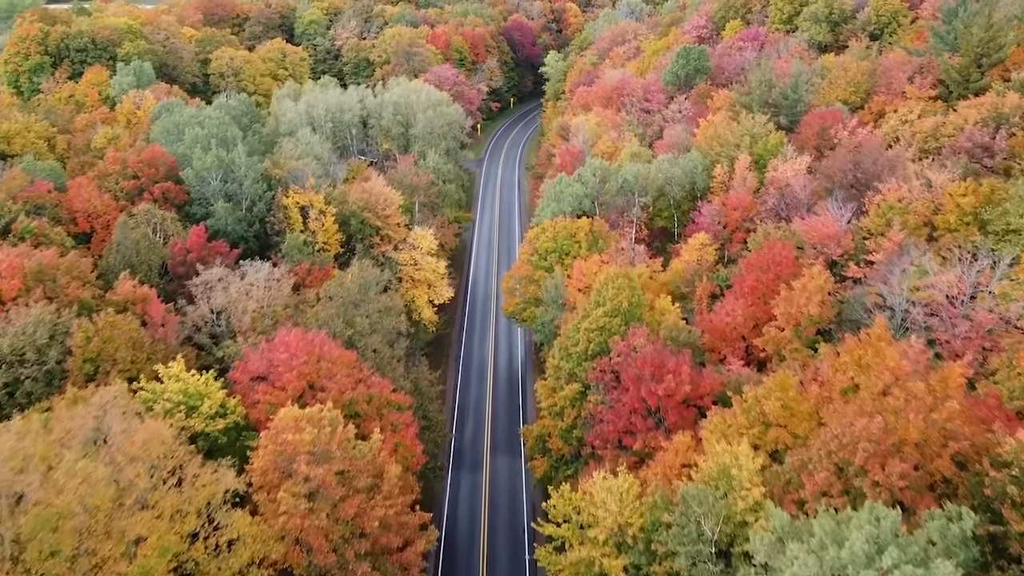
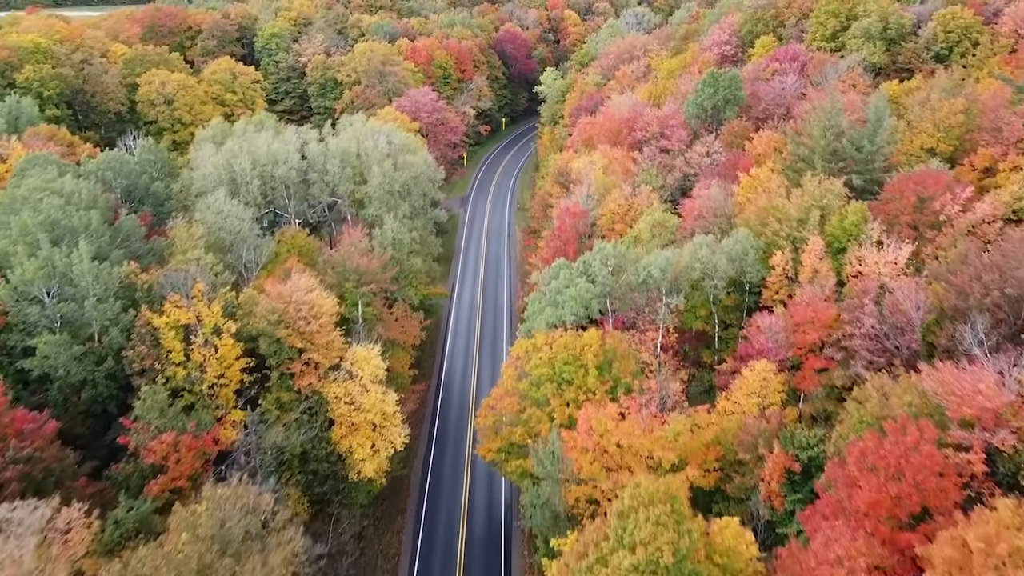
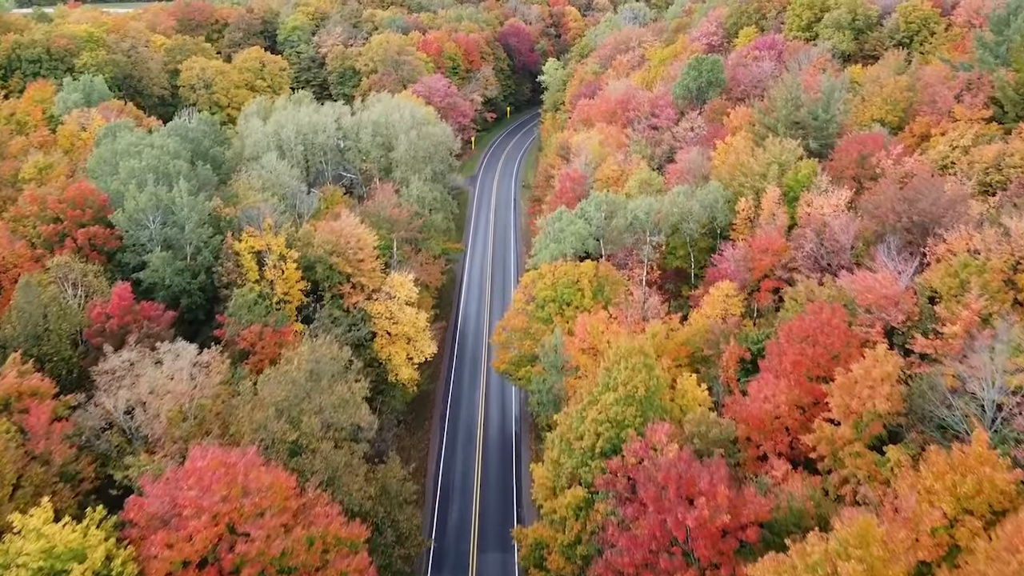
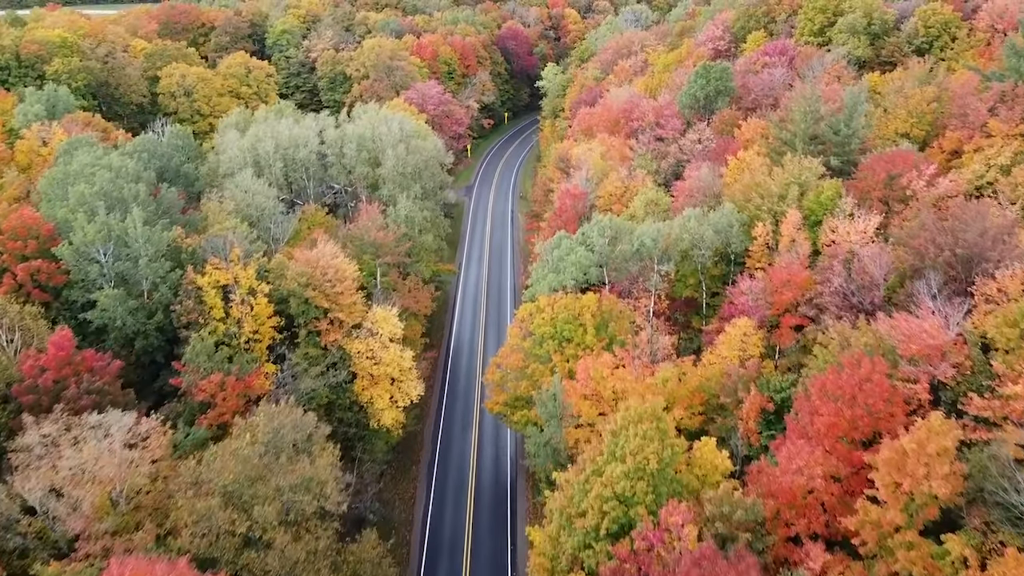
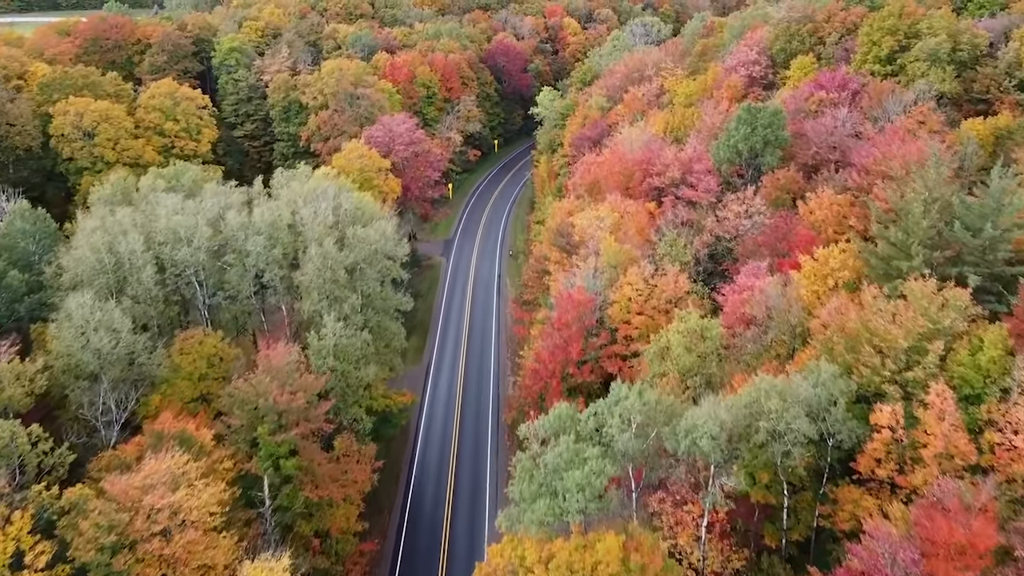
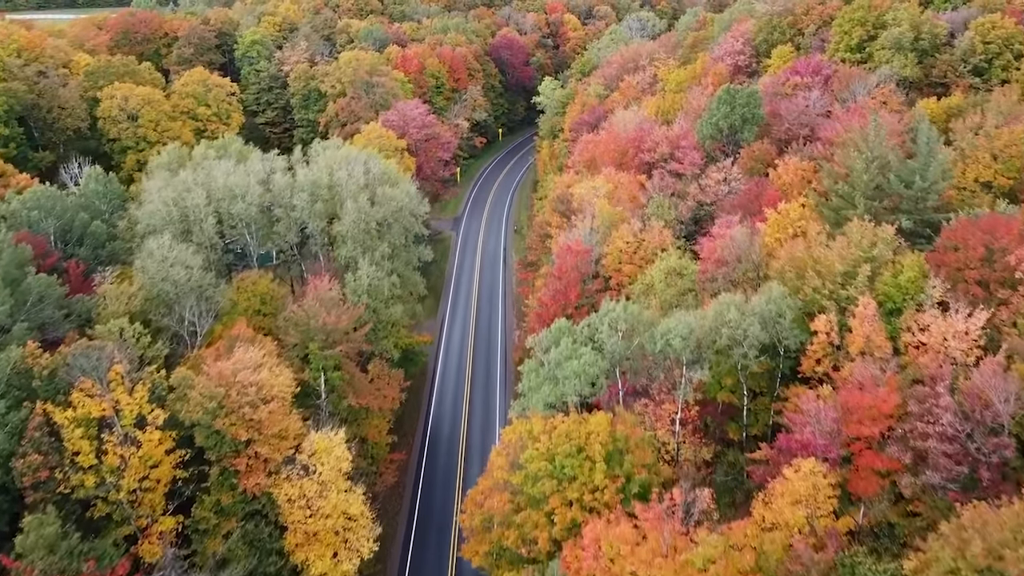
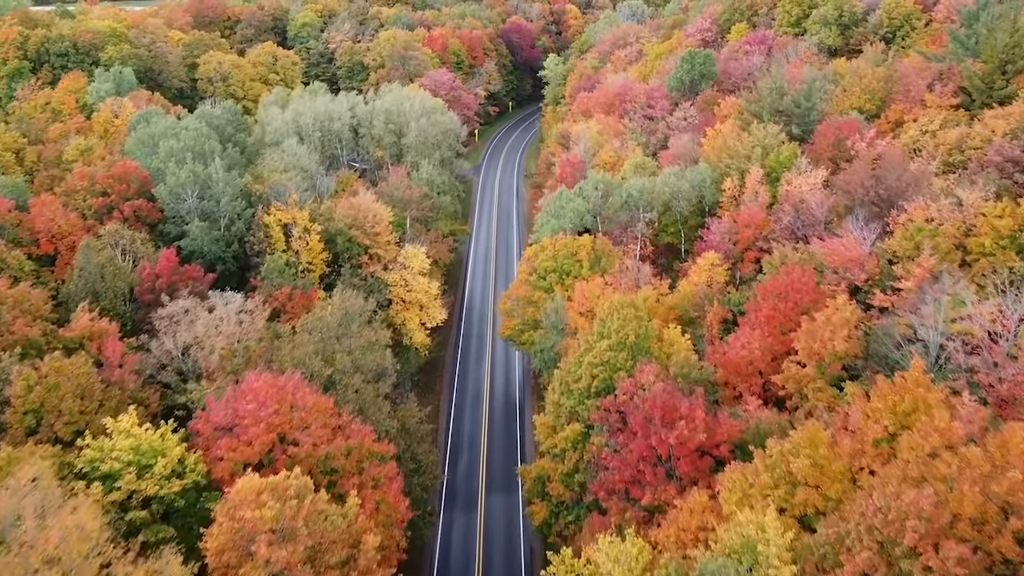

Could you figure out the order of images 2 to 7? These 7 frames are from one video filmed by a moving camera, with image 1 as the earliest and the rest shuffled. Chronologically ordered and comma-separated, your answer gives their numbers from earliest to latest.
7, 3, 4, 2, 6, 5
